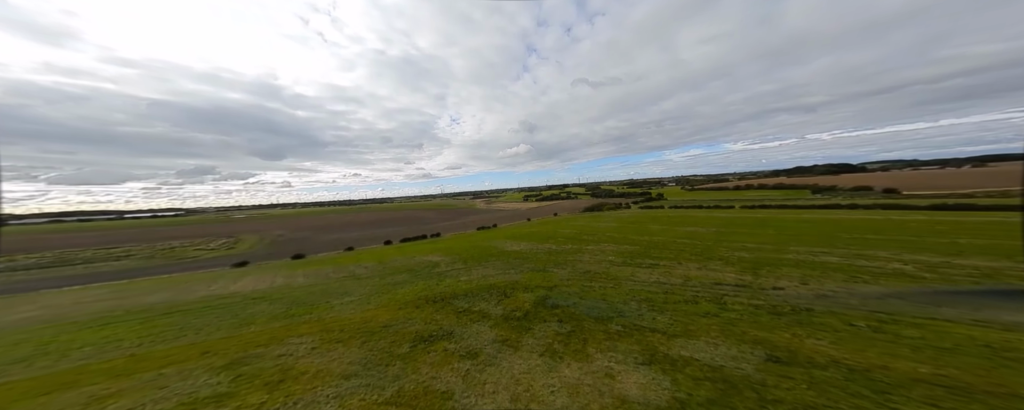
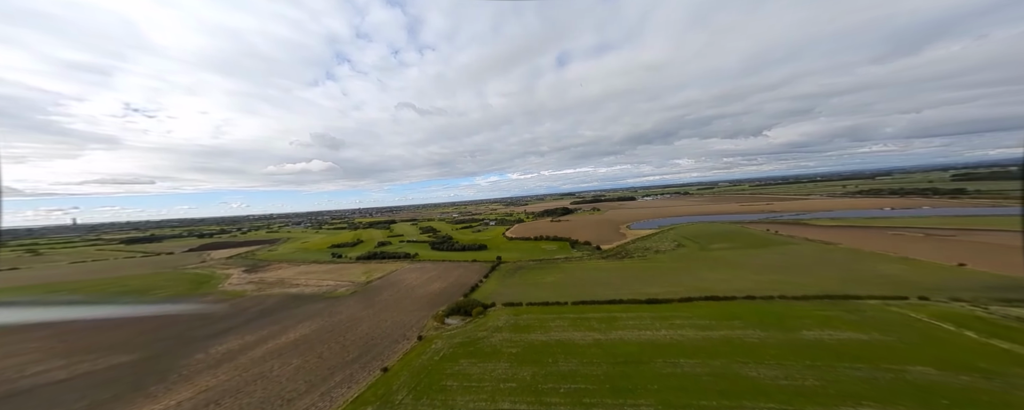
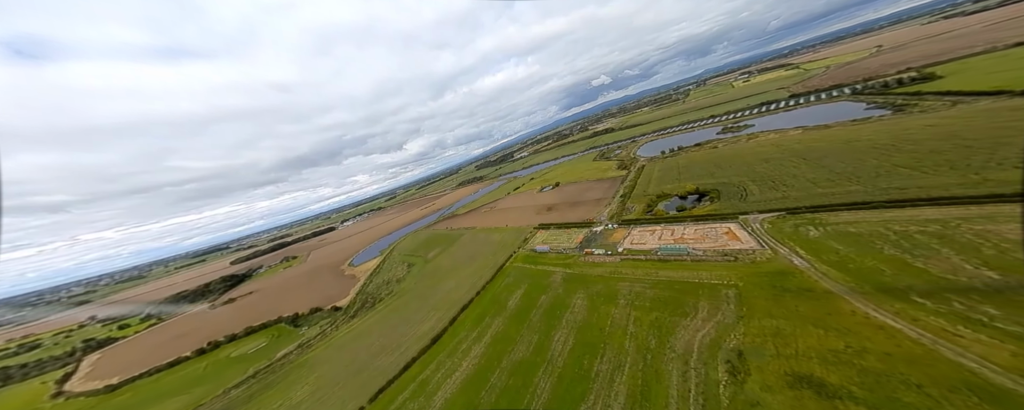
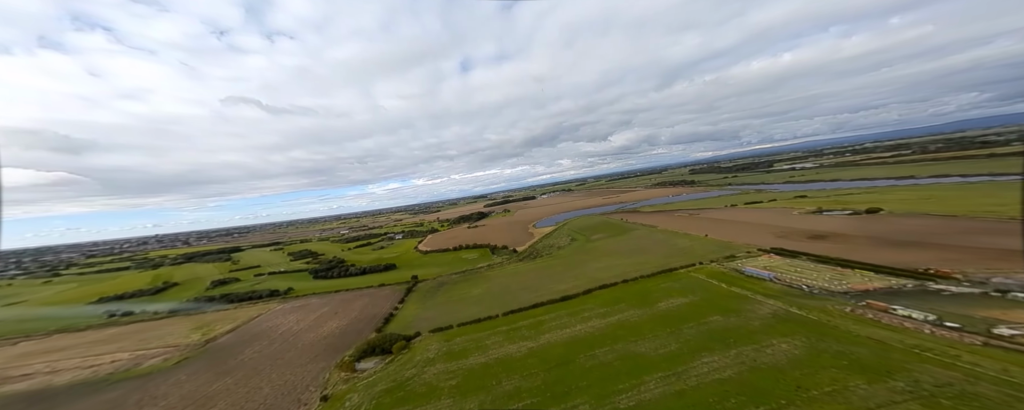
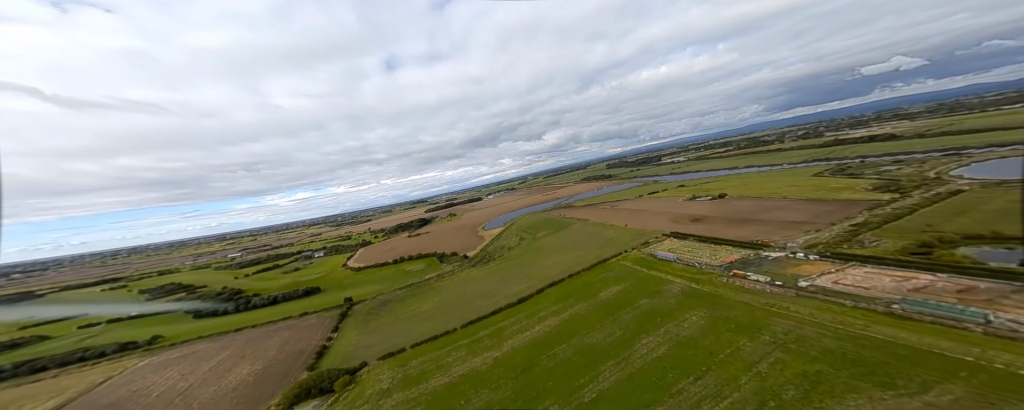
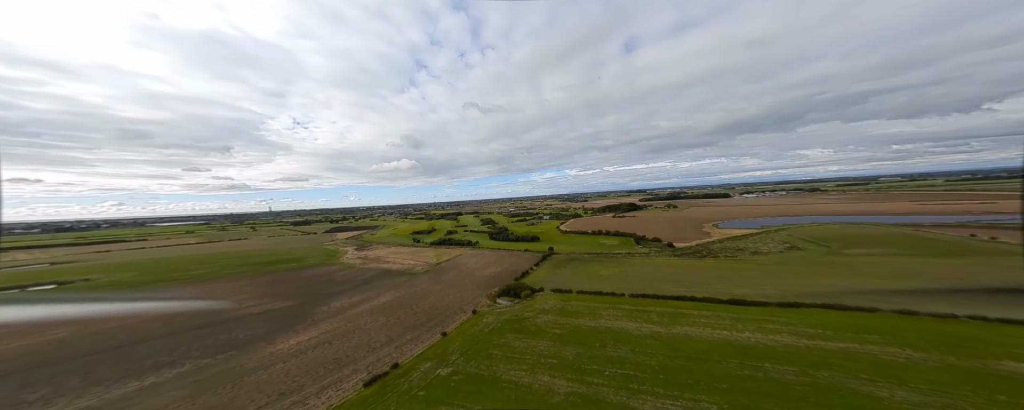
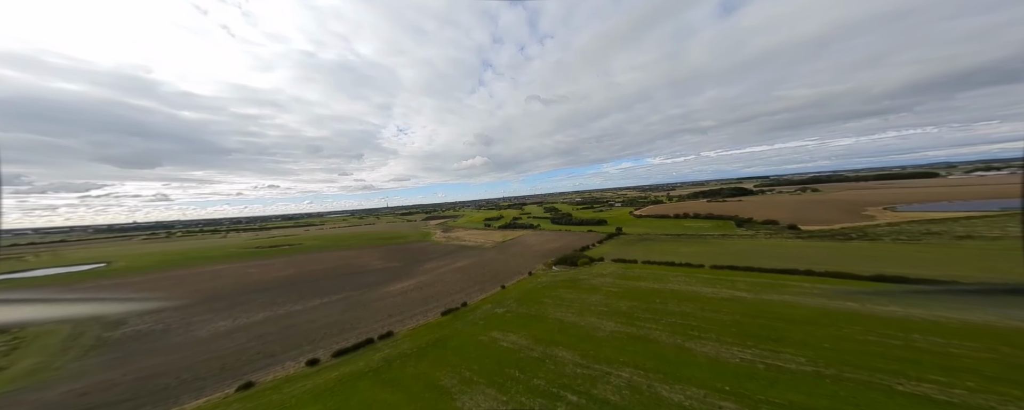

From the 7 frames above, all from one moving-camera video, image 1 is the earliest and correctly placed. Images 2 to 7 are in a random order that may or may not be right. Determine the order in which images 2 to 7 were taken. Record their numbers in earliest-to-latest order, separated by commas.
7, 6, 2, 4, 5, 3
